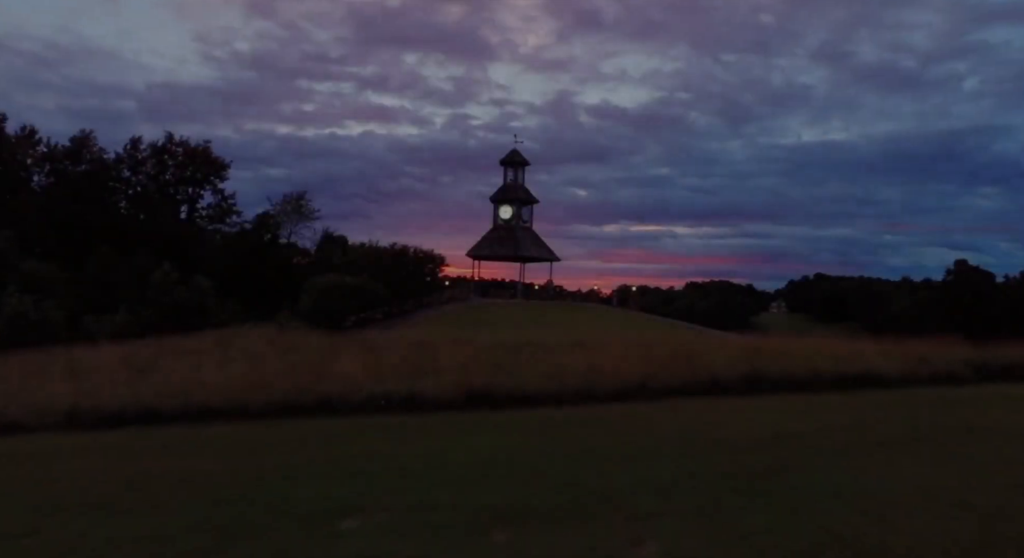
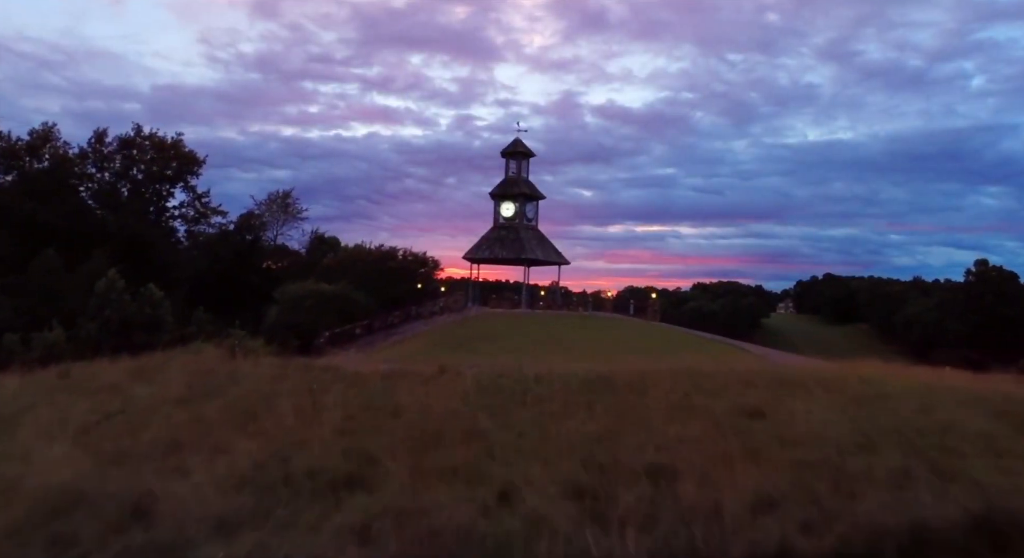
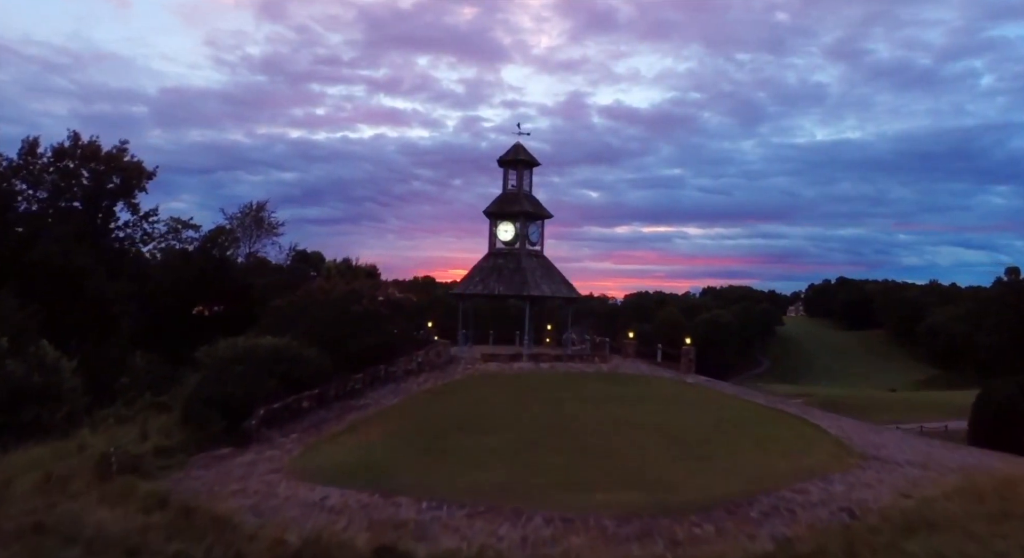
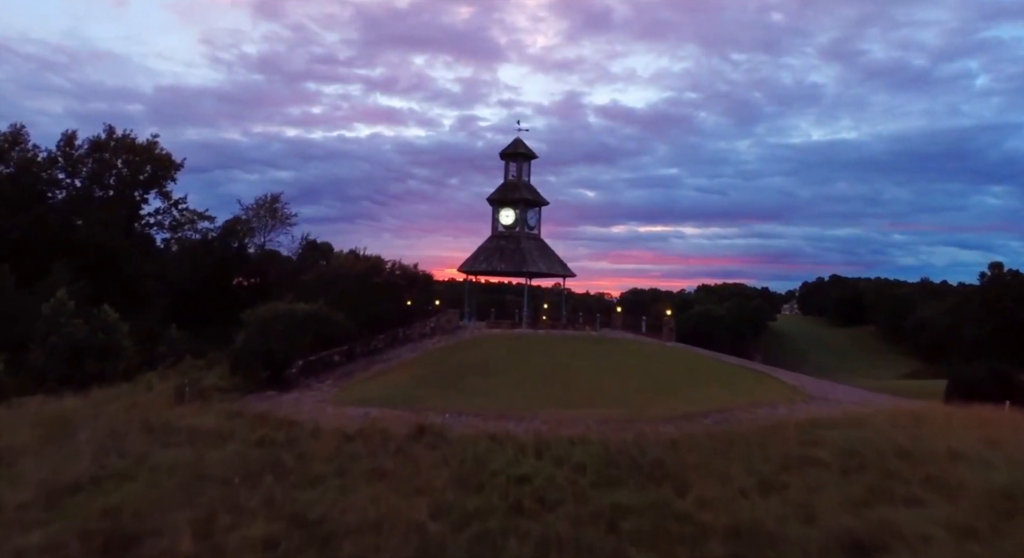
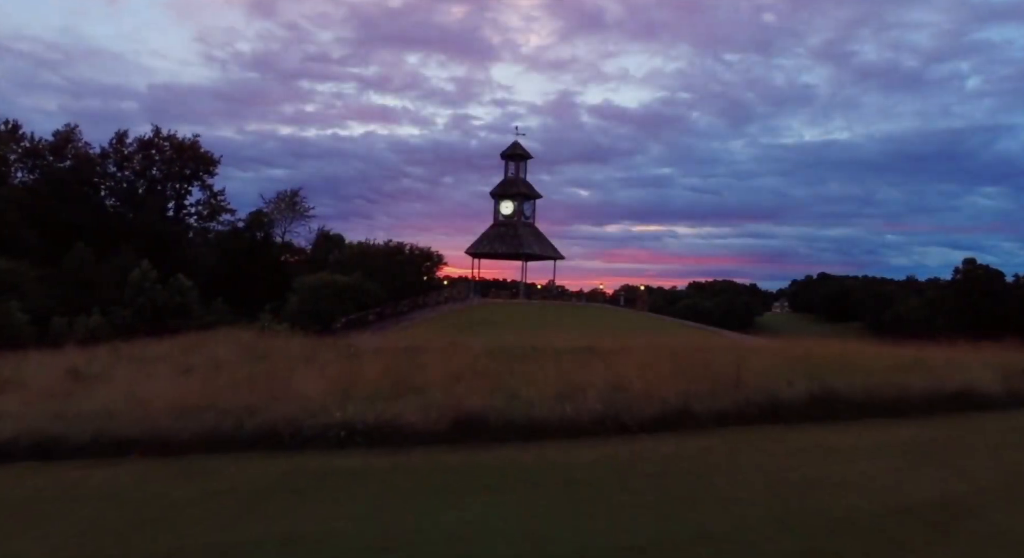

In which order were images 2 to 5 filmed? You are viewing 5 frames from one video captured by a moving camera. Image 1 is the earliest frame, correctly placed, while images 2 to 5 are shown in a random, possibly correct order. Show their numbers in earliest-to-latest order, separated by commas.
5, 2, 4, 3
